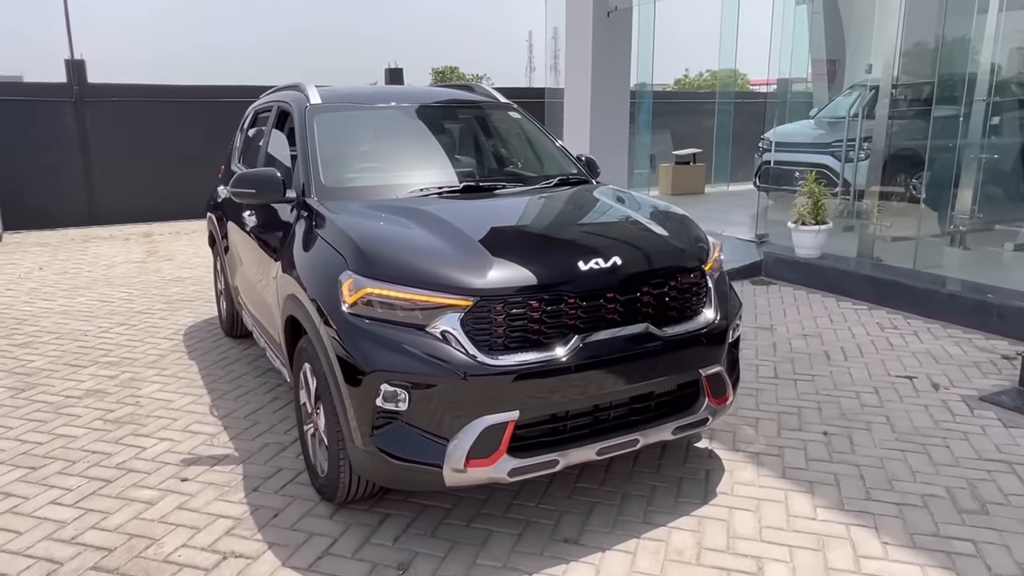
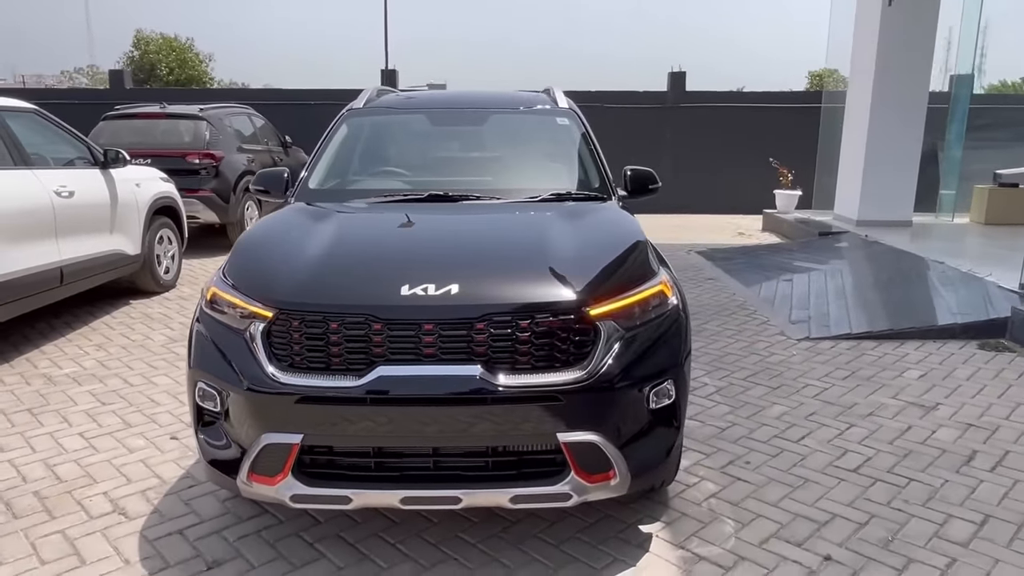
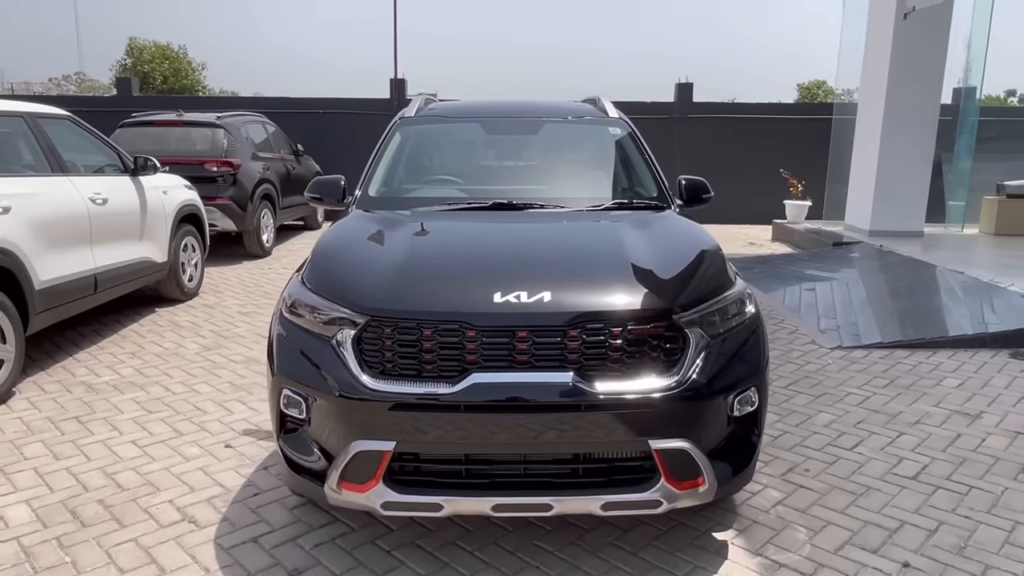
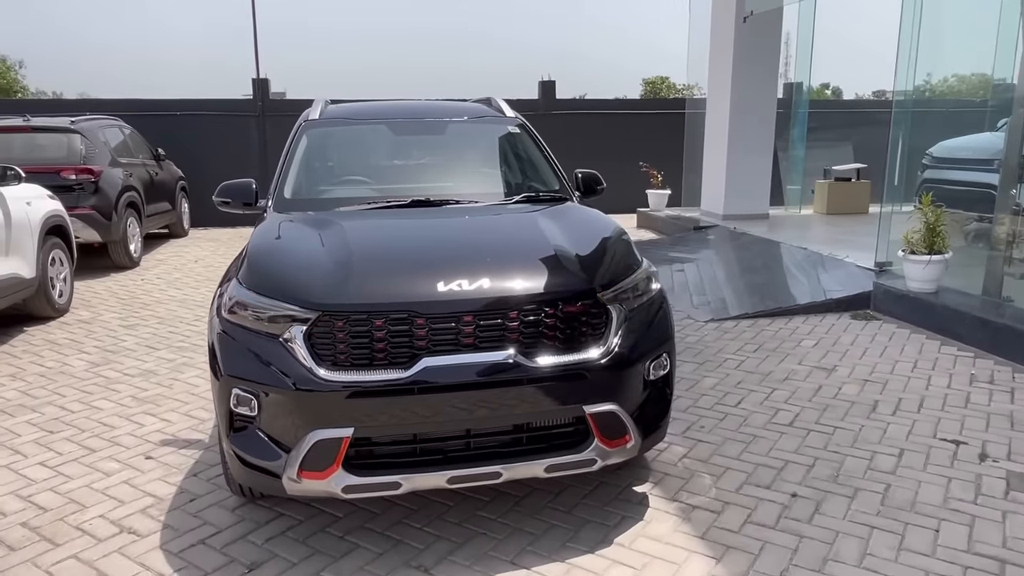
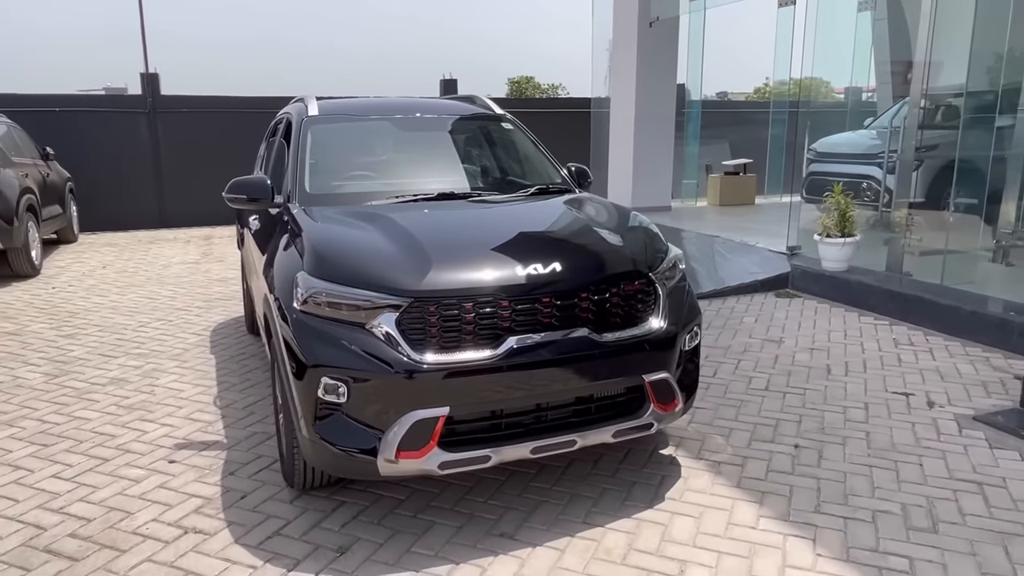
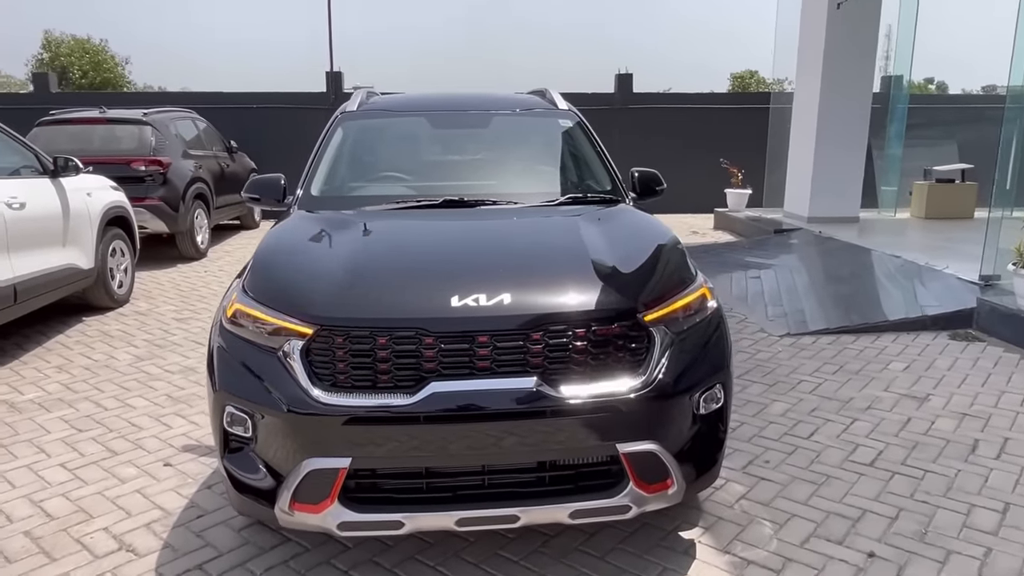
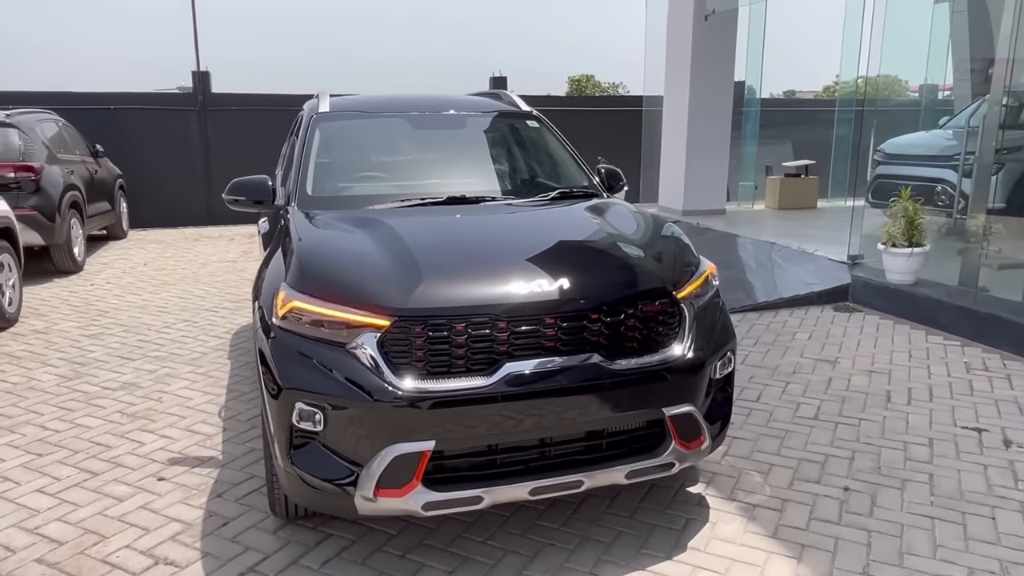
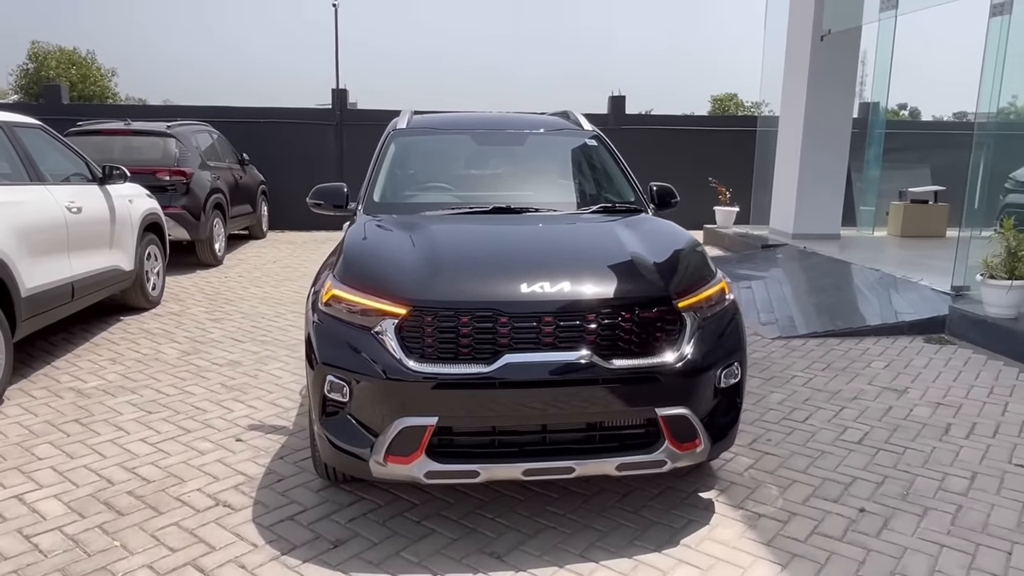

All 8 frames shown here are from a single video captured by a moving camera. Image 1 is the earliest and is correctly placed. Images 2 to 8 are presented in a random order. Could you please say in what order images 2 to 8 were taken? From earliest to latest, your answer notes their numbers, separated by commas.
5, 7, 4, 6, 2, 3, 8
